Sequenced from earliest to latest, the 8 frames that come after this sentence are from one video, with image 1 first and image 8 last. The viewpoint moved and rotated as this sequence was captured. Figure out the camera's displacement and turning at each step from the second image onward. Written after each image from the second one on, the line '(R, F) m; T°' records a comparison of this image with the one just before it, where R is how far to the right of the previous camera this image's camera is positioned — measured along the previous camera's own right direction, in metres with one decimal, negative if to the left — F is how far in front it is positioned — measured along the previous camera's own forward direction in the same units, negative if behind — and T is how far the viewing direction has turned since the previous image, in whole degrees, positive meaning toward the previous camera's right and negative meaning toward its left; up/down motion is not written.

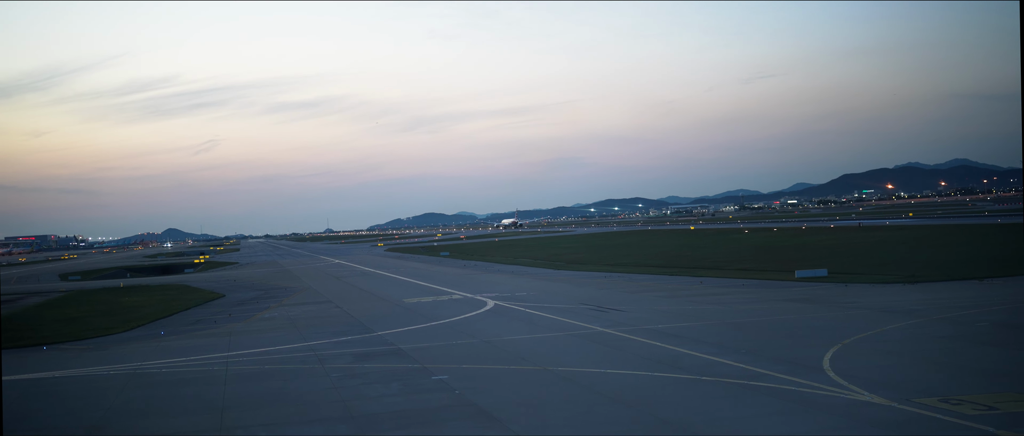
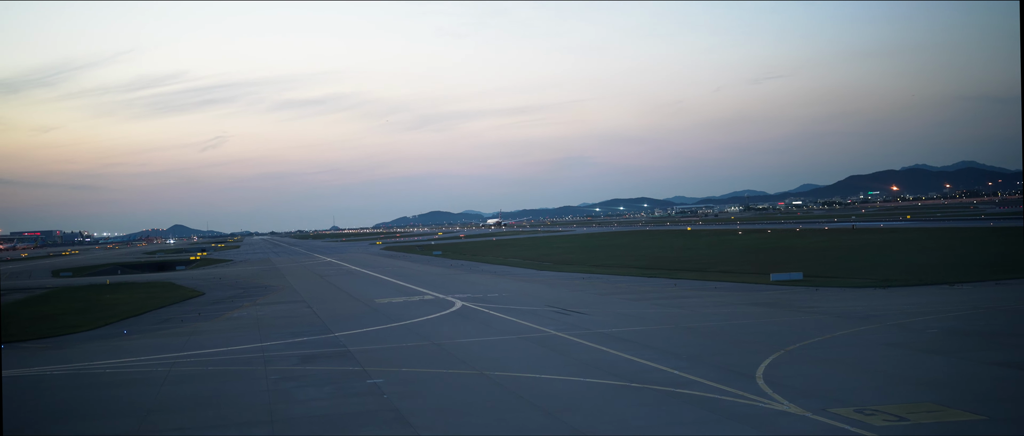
(+1.7, +0.1) m; 0°
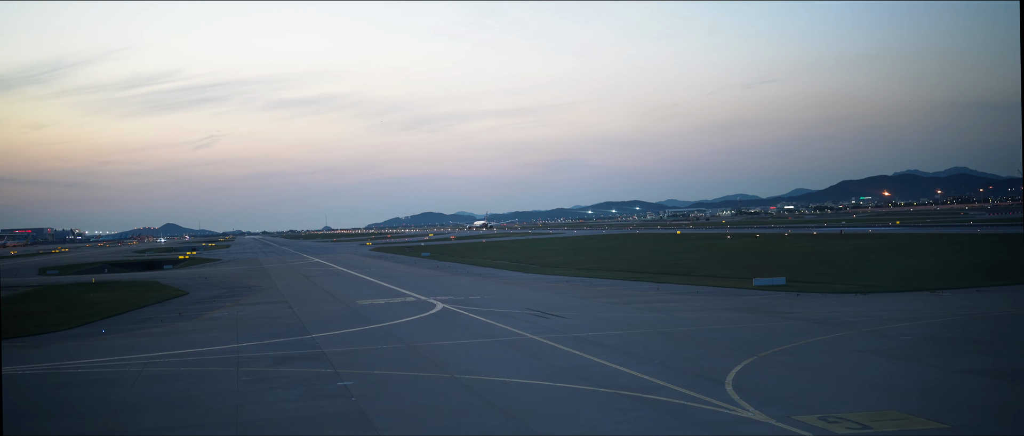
(+0.5, 0.0) m; +1°
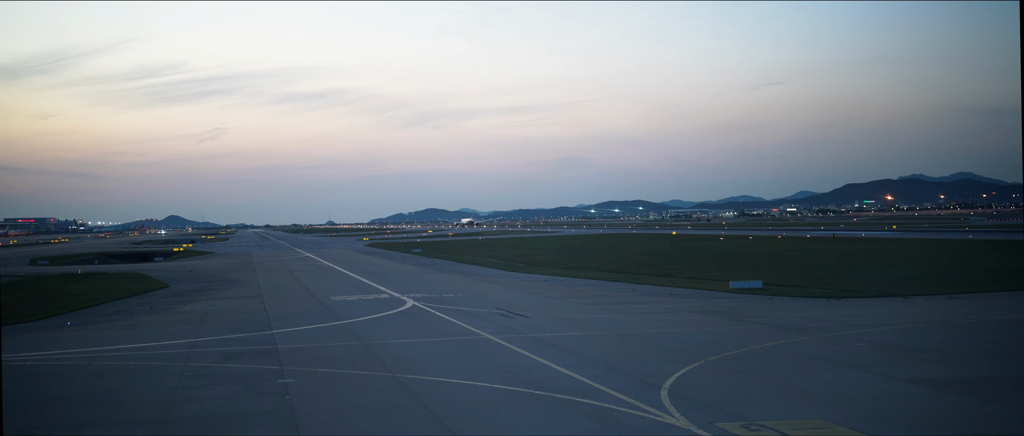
(+1.5, +0.2) m; 0°
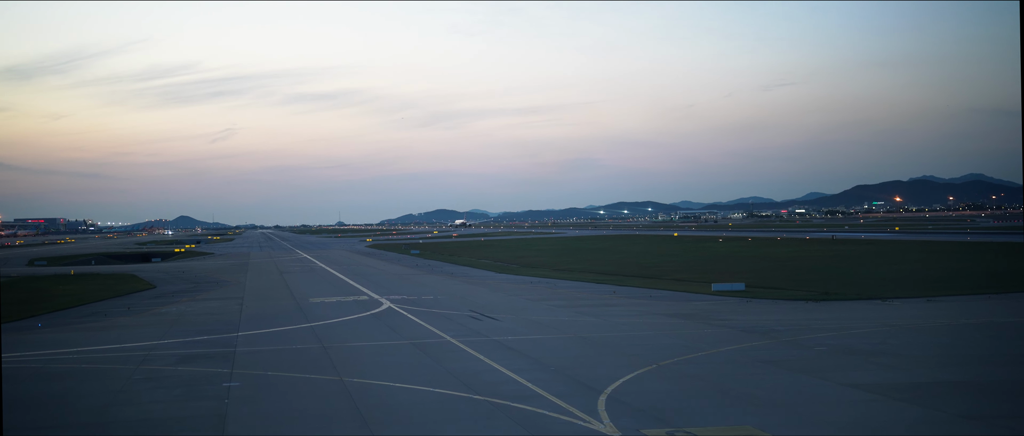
(+1.5, +0.2) m; -1°
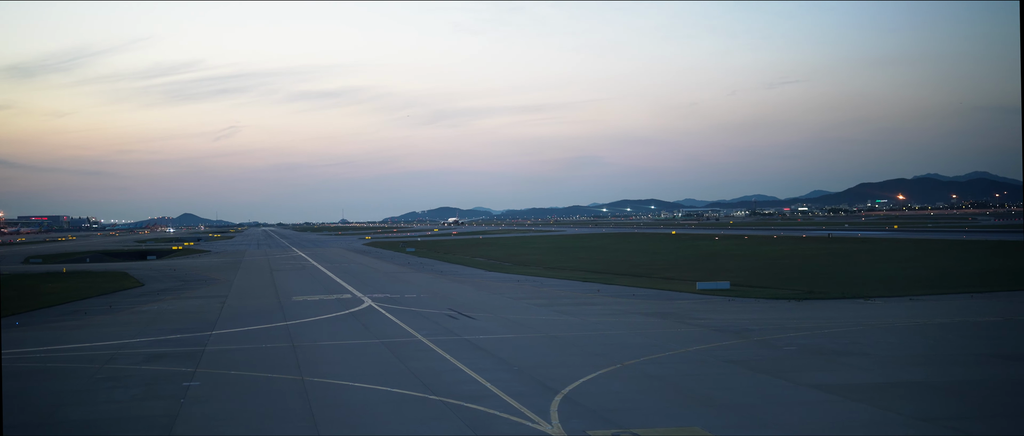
(+1.0, +0.1) m; 0°
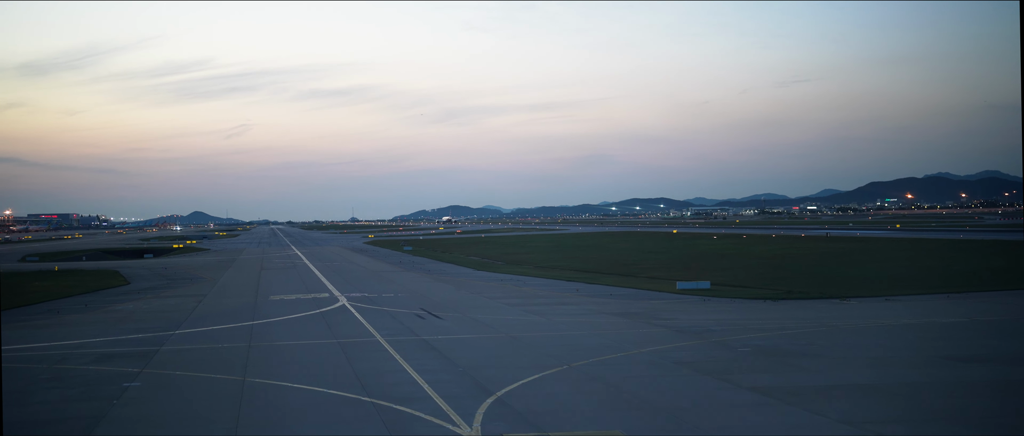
(+1.6, +0.2) m; -1°
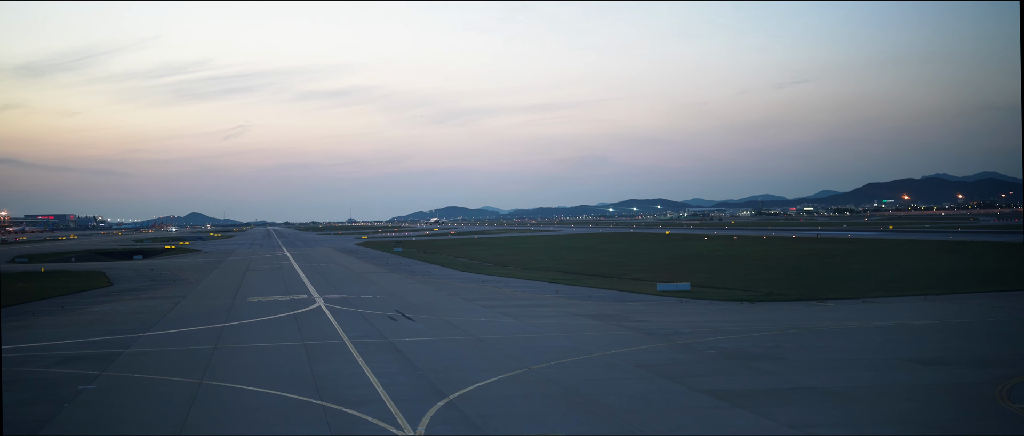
(+1.0, +0.1) m; 0°
